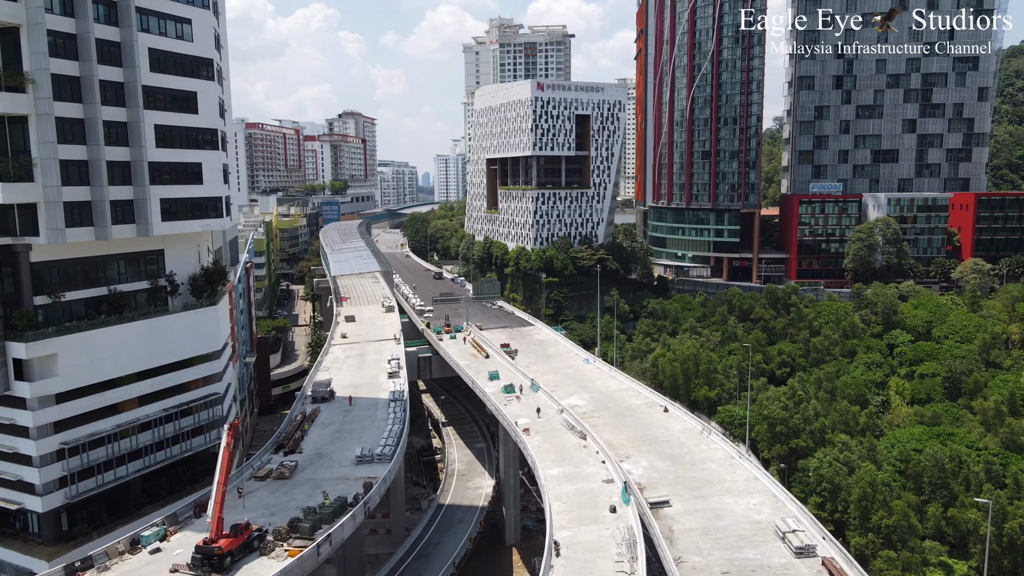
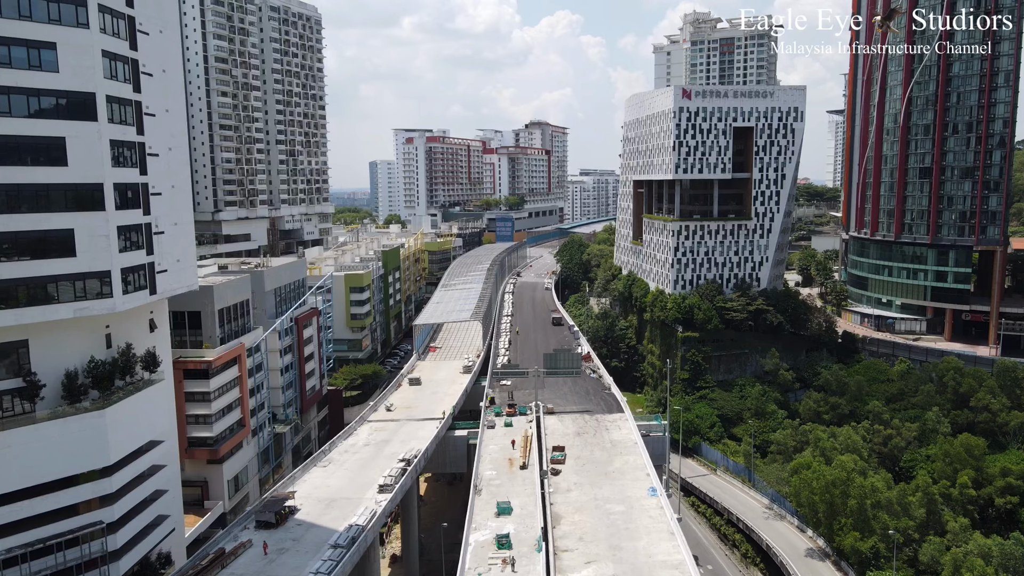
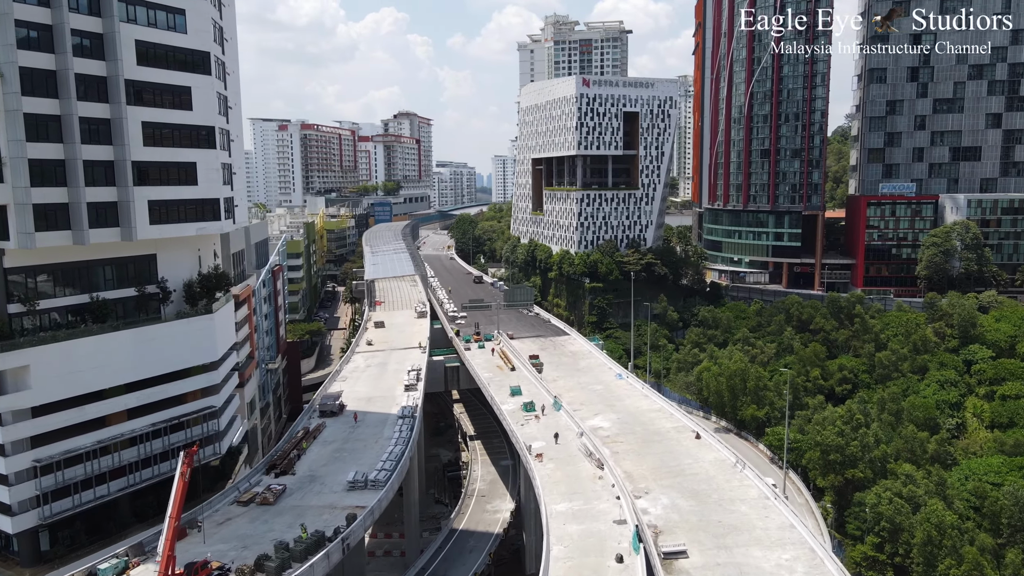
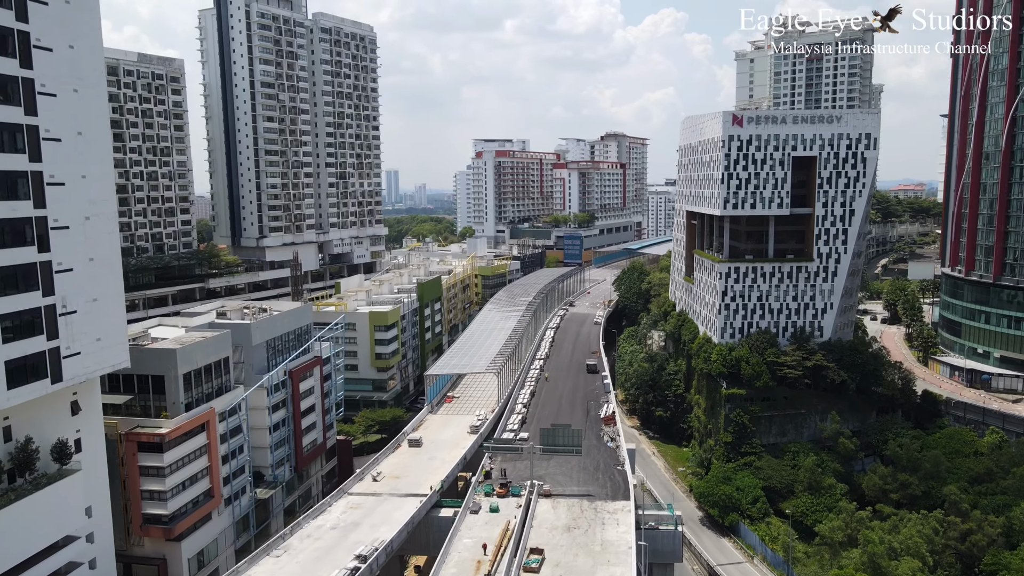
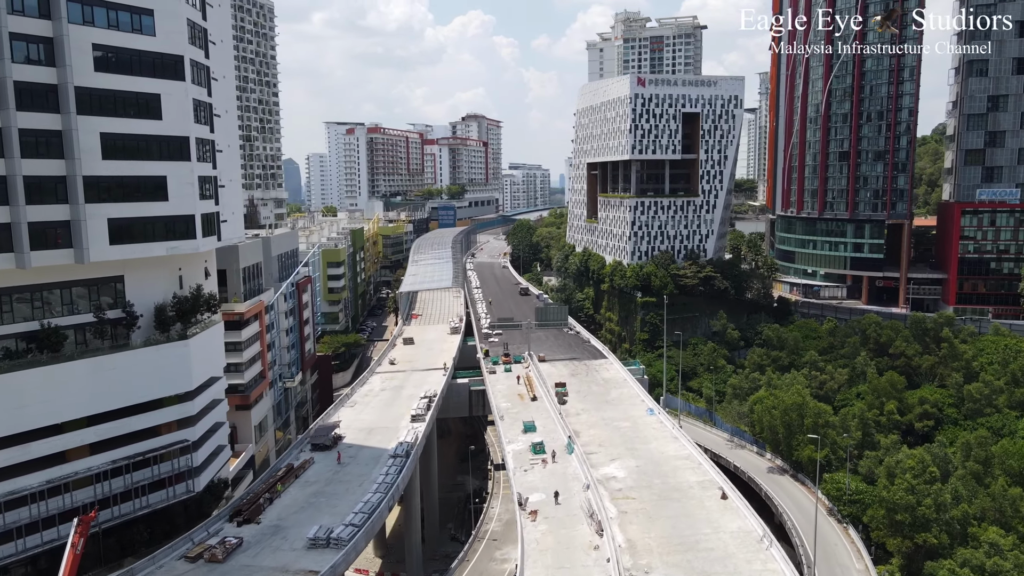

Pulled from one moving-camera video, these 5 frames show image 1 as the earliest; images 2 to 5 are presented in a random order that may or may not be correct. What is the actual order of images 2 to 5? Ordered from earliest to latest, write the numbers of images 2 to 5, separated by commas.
3, 5, 2, 4
